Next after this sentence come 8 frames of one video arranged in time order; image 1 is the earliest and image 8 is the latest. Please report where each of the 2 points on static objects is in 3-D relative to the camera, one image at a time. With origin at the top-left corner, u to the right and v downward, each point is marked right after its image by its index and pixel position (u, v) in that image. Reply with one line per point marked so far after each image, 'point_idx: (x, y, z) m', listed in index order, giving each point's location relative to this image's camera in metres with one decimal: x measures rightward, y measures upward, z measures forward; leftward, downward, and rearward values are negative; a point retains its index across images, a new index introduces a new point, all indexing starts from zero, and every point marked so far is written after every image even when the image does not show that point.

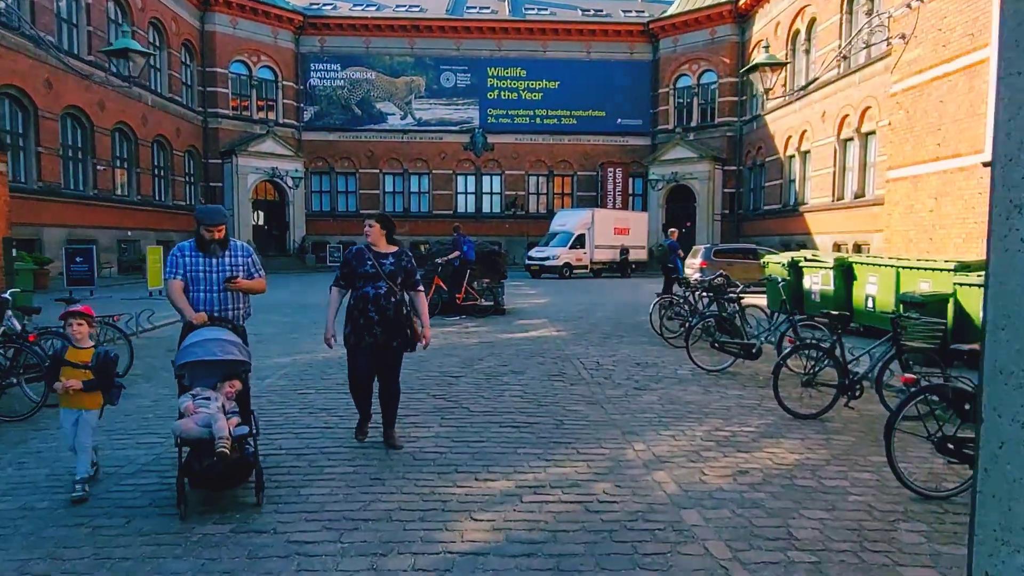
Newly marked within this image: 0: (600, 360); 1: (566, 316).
0: (+1.3, -1.0, +9.9) m
1: (+1.2, -0.6, +15.3) m
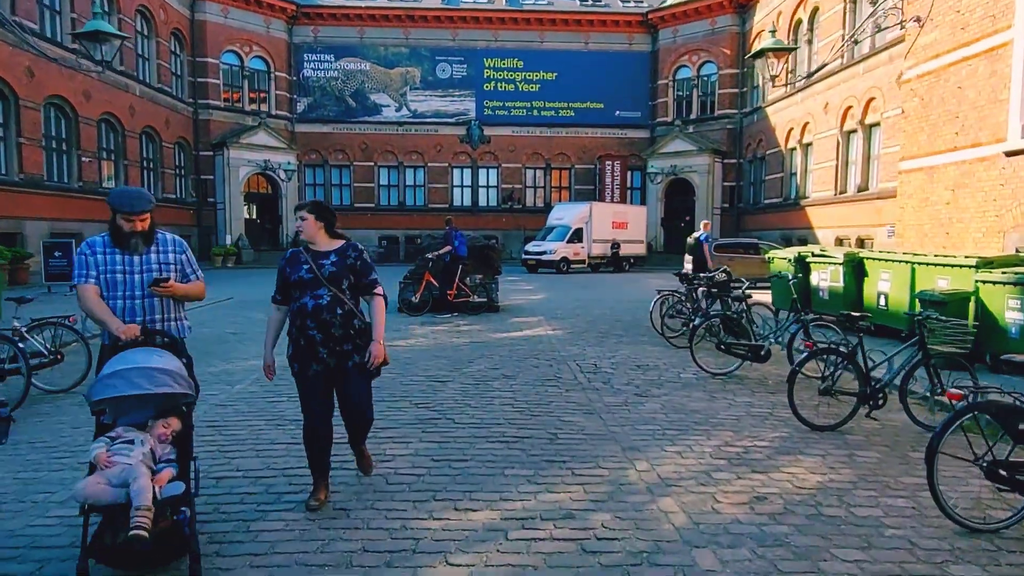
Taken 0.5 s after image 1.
0: (+1.1, -1.0, +9.3) m
1: (+1.1, -0.5, +14.7) m
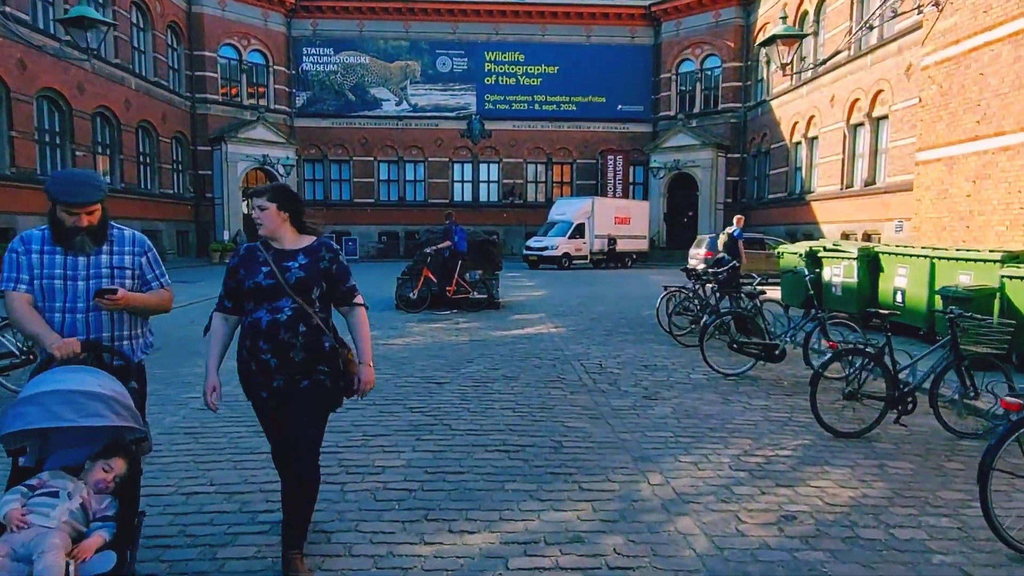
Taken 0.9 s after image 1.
0: (+1.2, -0.9, +8.9) m
1: (+1.1, -0.5, +14.3) m
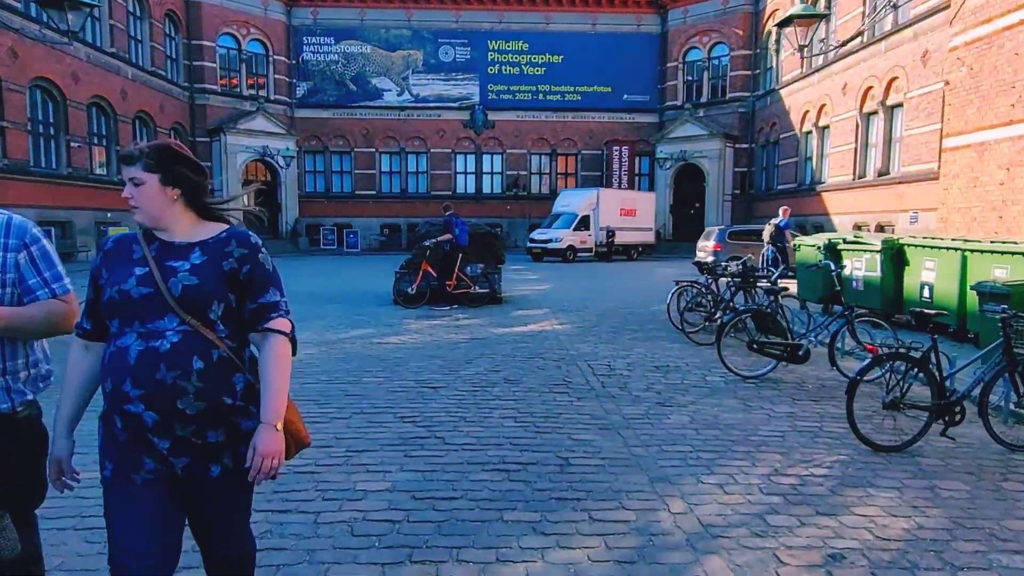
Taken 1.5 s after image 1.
0: (+1.2, -0.9, +8.3) m
1: (+1.1, -0.3, +13.7) m
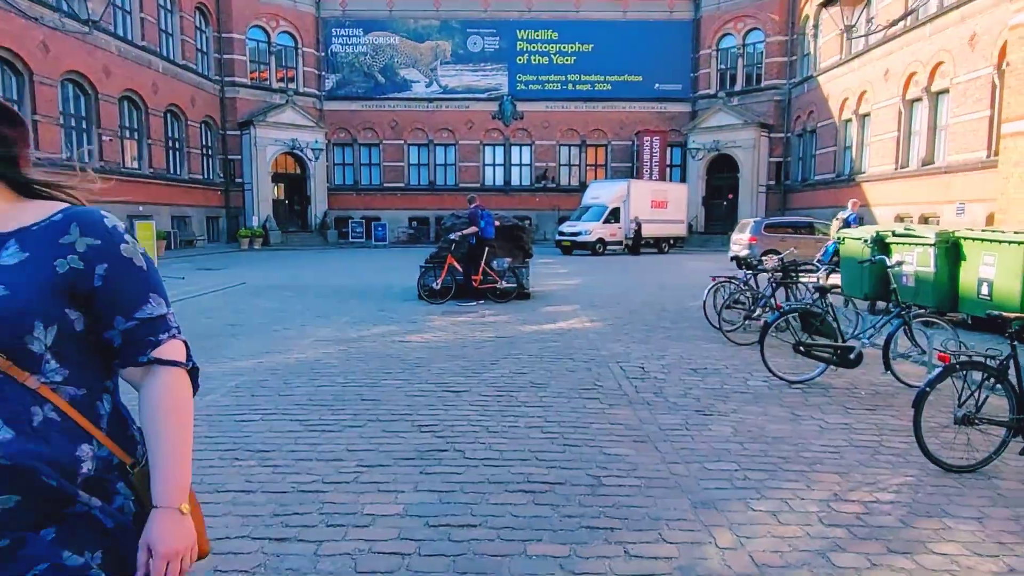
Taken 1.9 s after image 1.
0: (+1.5, -0.8, +7.8) m
1: (+1.7, -0.2, +13.2) m
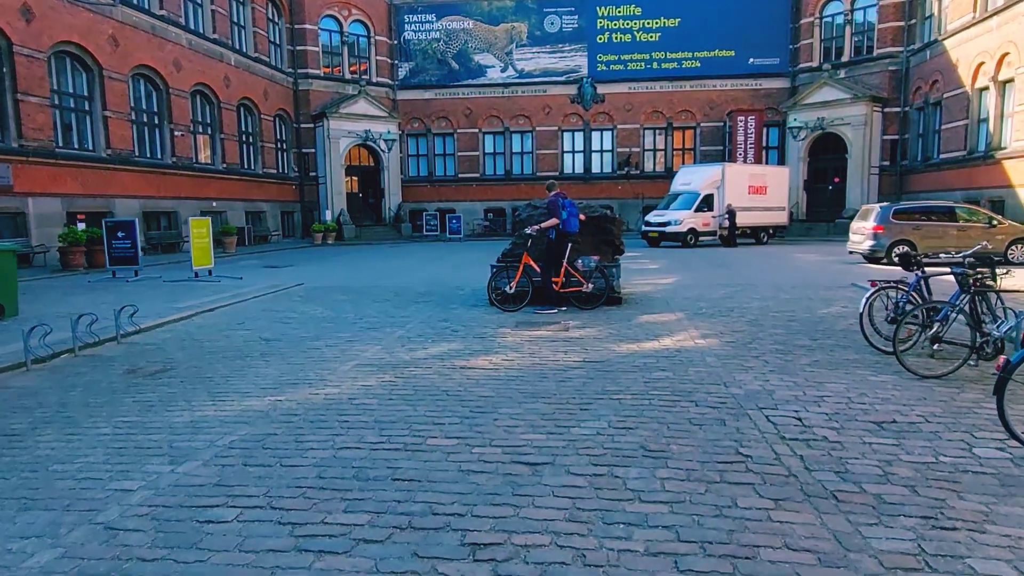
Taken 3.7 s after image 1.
0: (+2.3, -1.0, +5.5) m
1: (+3.0, -0.3, +10.8) m
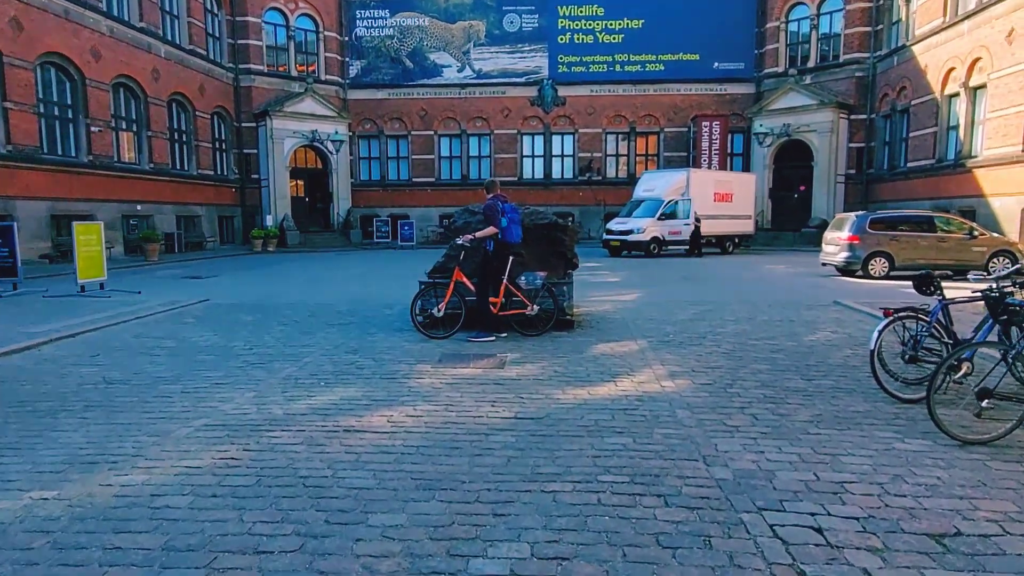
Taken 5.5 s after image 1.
0: (+1.6, -1.2, +3.7) m
1: (+2.1, -0.6, +9.1) m
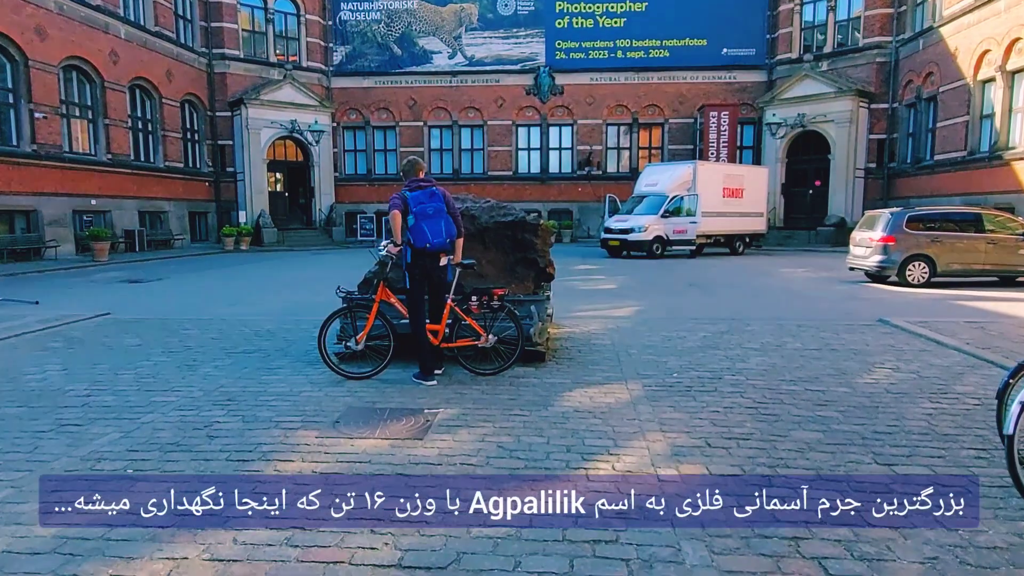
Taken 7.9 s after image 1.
0: (+1.1, -1.4, +1.4) m
1: (+1.6, -0.8, +6.7) m
